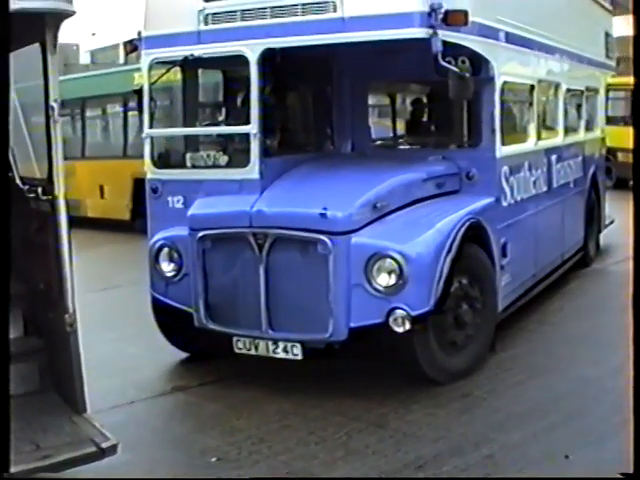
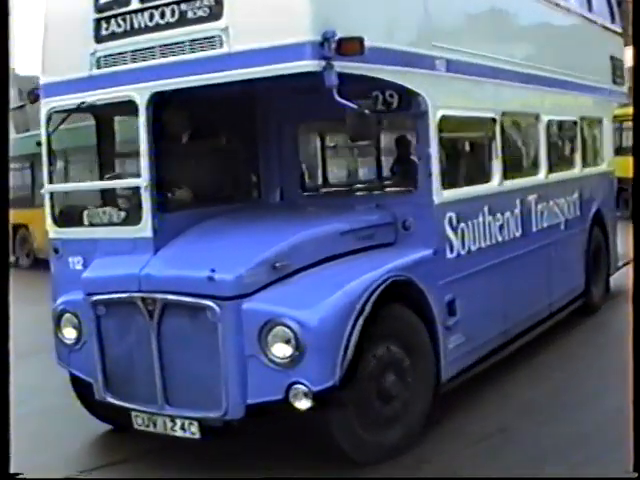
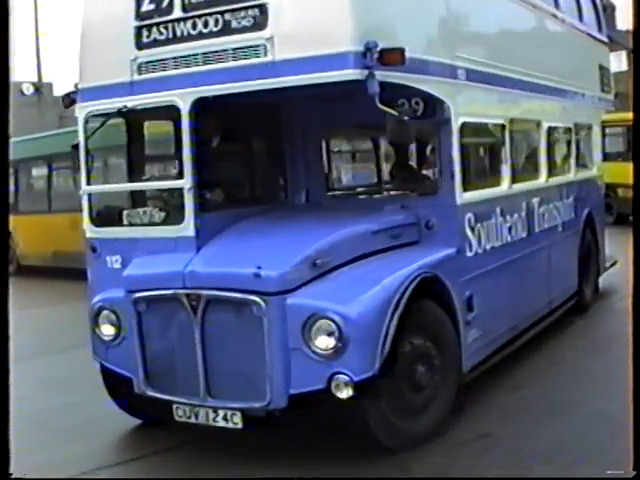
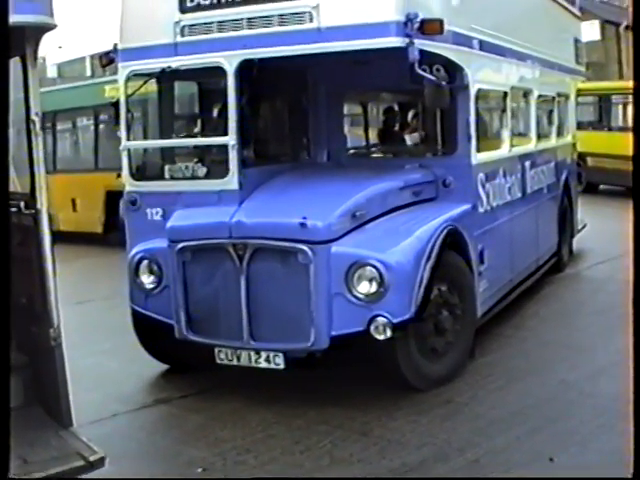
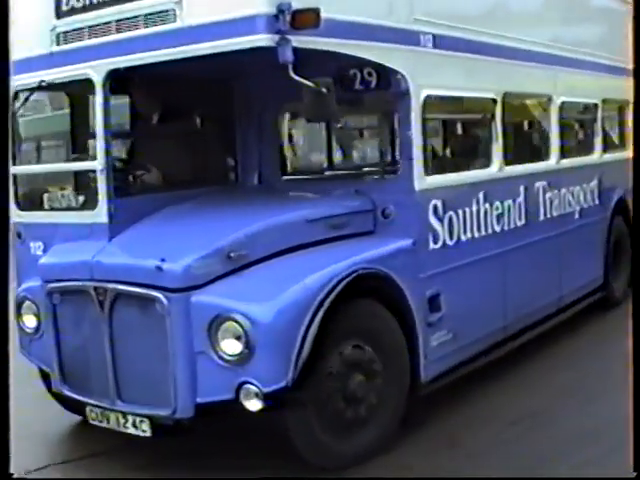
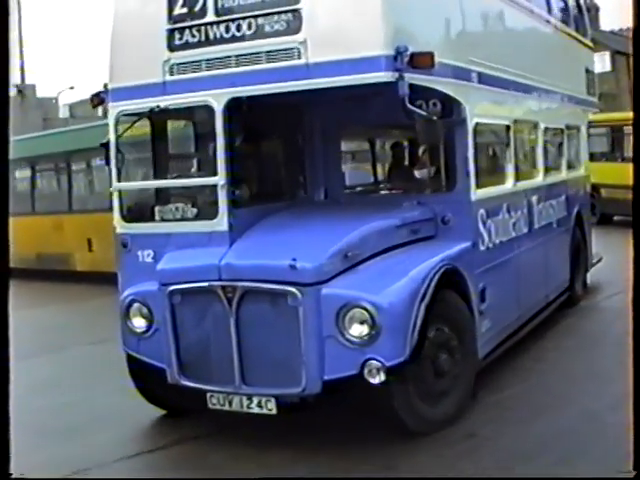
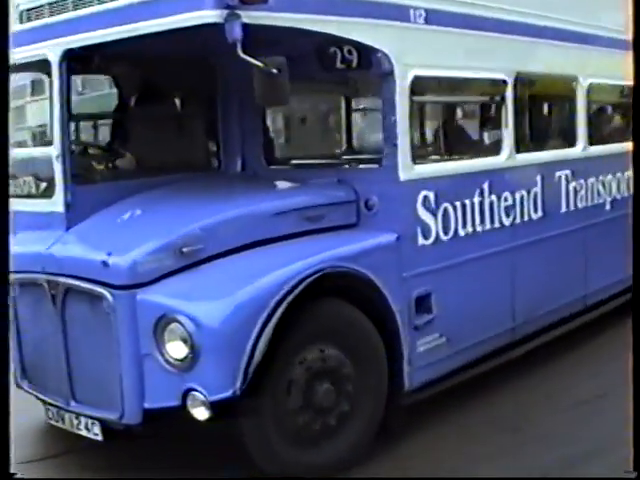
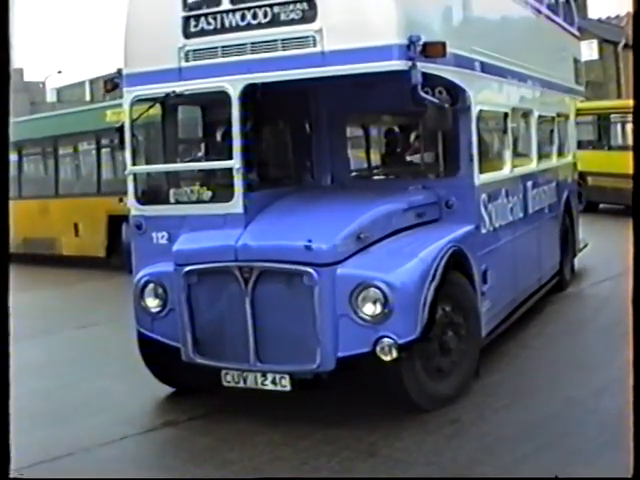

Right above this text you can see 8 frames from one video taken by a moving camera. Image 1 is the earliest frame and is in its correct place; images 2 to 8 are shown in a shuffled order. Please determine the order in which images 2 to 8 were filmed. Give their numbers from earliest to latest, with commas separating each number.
4, 8, 6, 3, 2, 5, 7
